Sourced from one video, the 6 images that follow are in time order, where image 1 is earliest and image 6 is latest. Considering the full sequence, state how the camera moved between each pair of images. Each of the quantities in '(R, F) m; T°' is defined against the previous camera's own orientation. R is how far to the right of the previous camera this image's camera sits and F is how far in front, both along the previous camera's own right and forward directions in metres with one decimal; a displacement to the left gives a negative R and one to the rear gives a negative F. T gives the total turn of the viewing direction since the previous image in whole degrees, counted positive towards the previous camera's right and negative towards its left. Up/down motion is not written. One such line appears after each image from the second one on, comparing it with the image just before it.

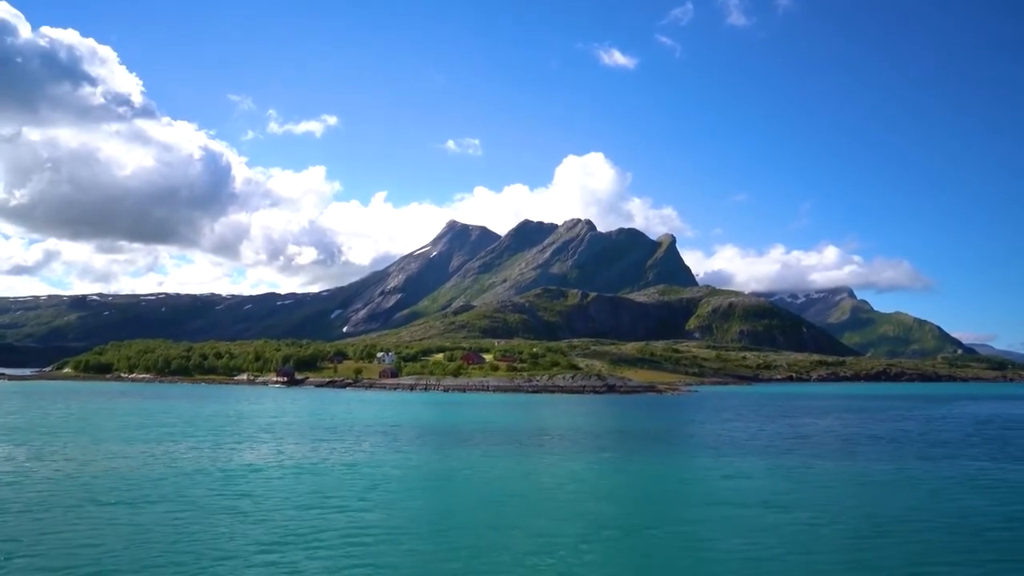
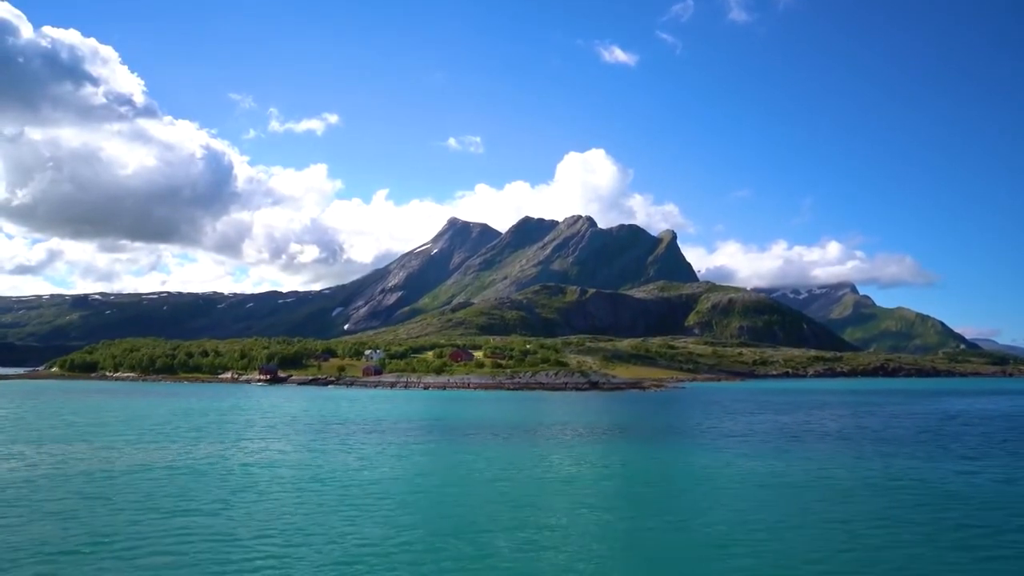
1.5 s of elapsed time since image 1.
(+2.8, +0.2) m; 0°
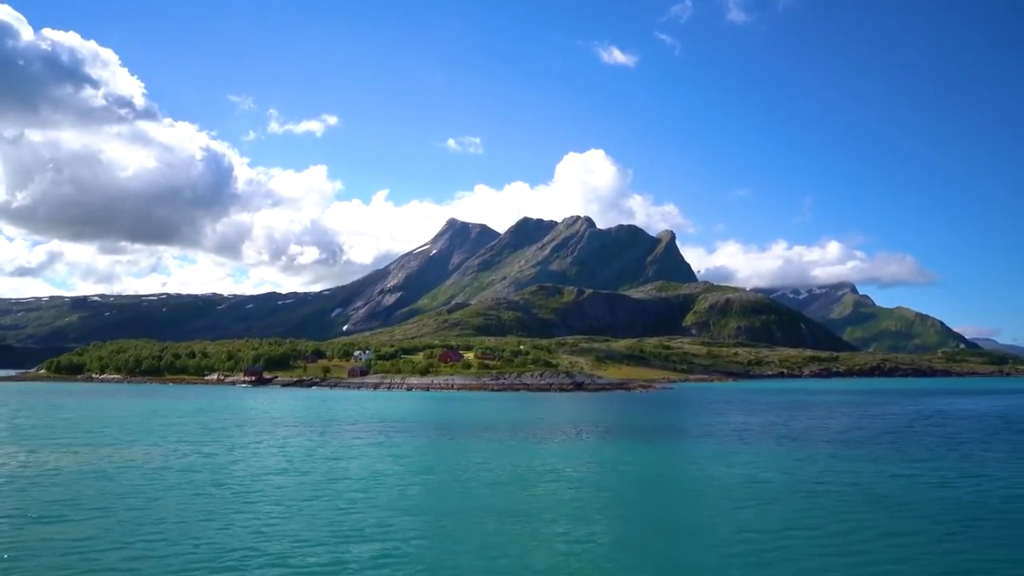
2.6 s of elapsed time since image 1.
(+2.1, +0.1) m; 0°
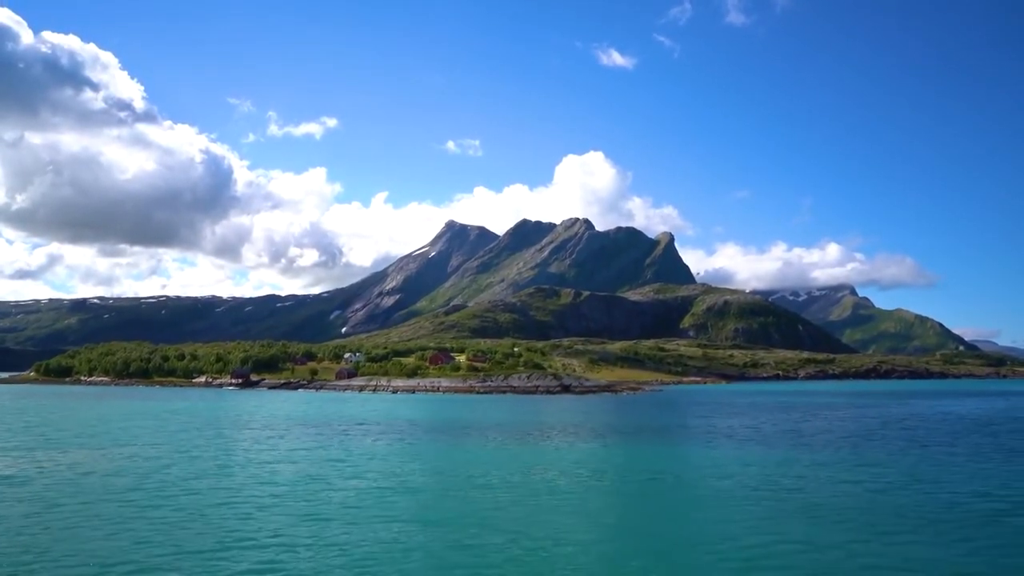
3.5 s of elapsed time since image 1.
(+1.7, 0.0) m; 0°
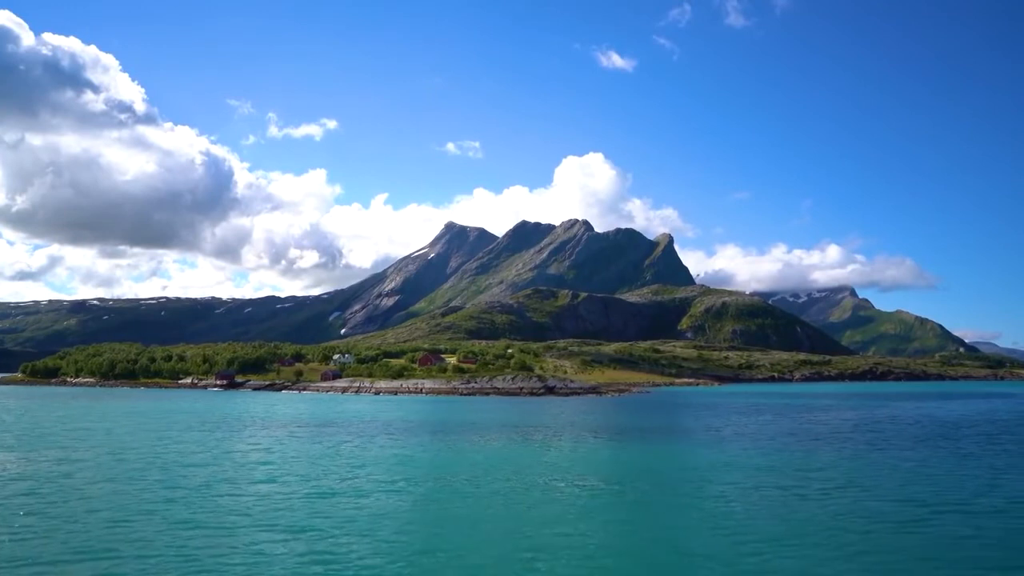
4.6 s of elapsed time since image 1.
(+2.1, +0.2) m; 0°
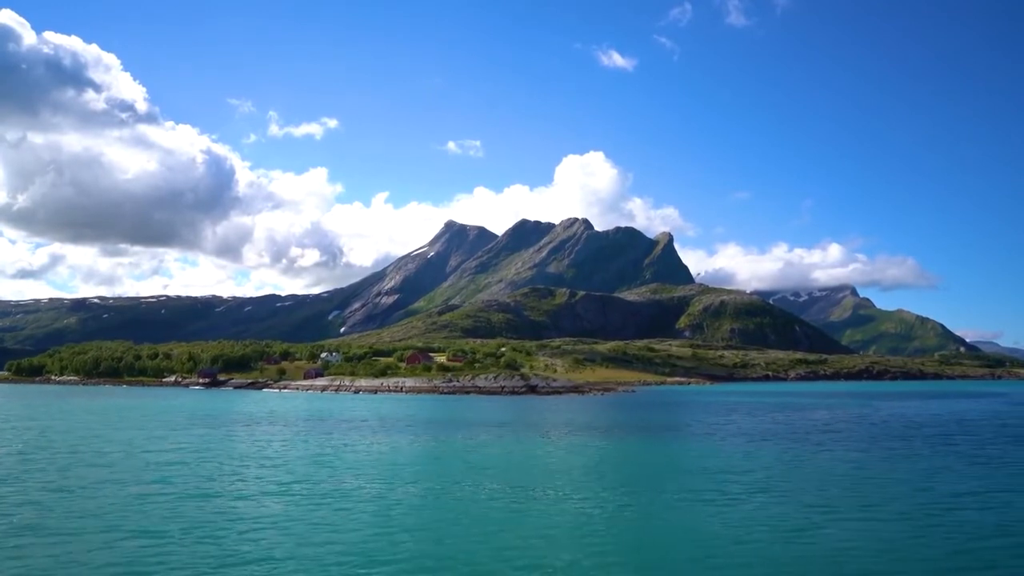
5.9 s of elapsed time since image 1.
(+2.5, +0.3) m; 0°
